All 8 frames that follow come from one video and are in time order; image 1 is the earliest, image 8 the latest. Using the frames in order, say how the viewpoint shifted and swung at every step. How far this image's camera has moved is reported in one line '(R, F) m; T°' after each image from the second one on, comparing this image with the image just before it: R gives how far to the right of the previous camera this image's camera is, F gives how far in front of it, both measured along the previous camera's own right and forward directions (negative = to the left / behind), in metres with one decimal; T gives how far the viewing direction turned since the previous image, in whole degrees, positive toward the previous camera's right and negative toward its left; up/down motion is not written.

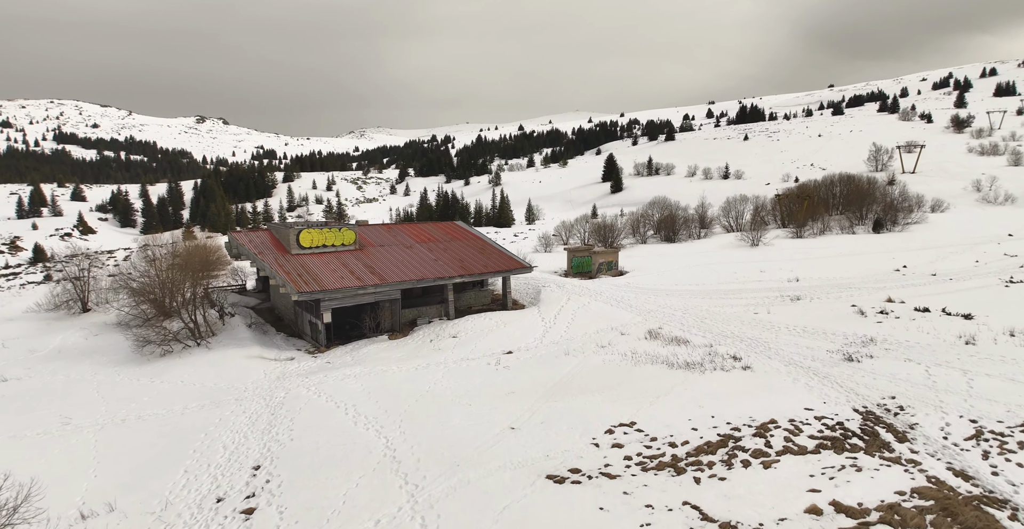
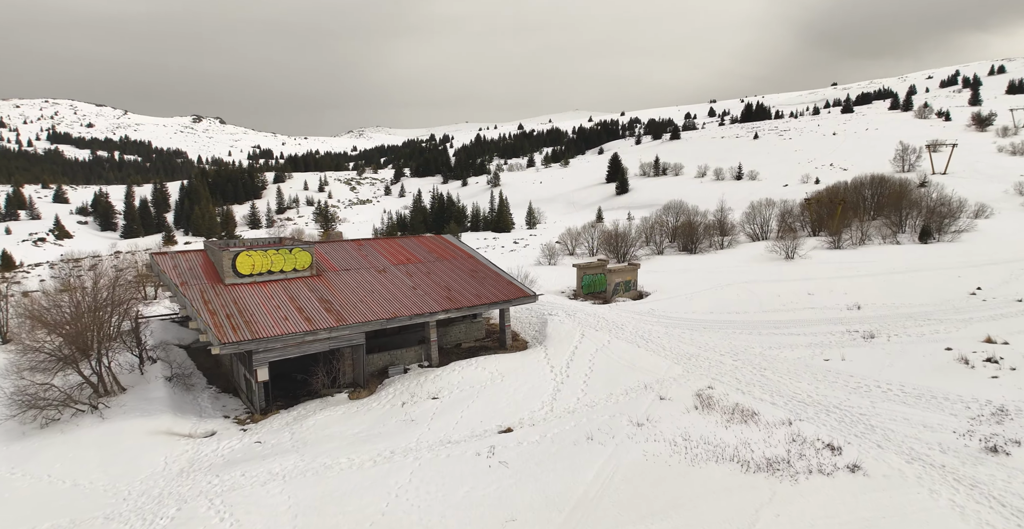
(0.0, +7.0) m; 0°
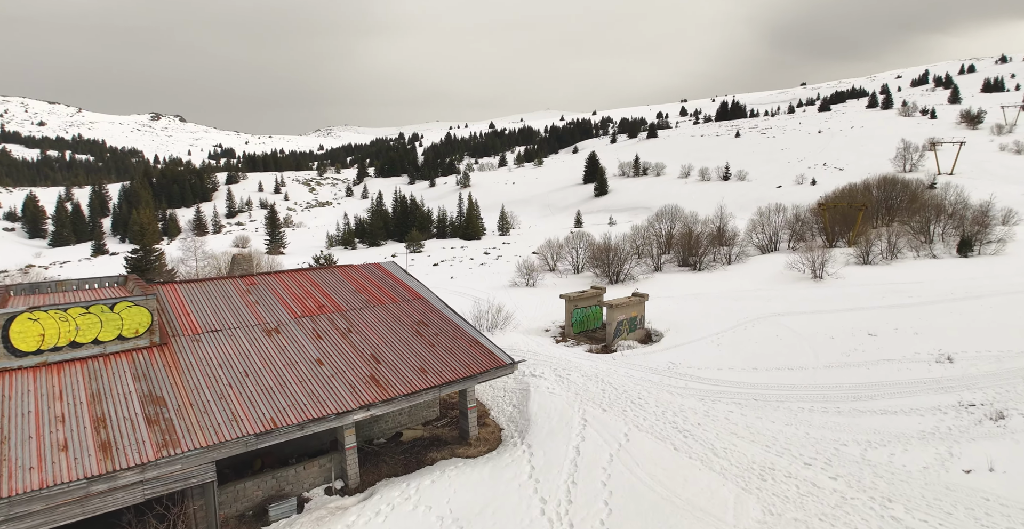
(+0.3, +9.2) m; +3°
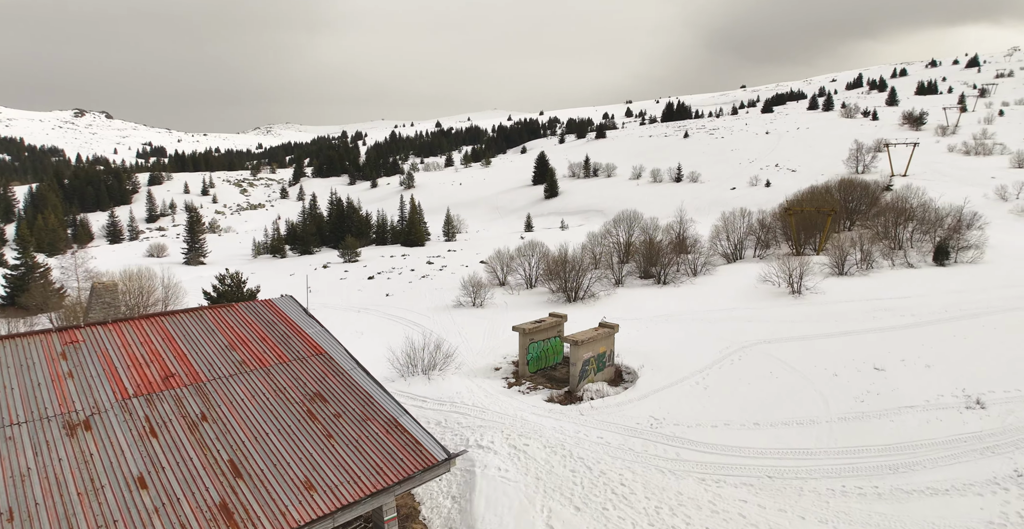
(+0.3, +5.3) m; +5°
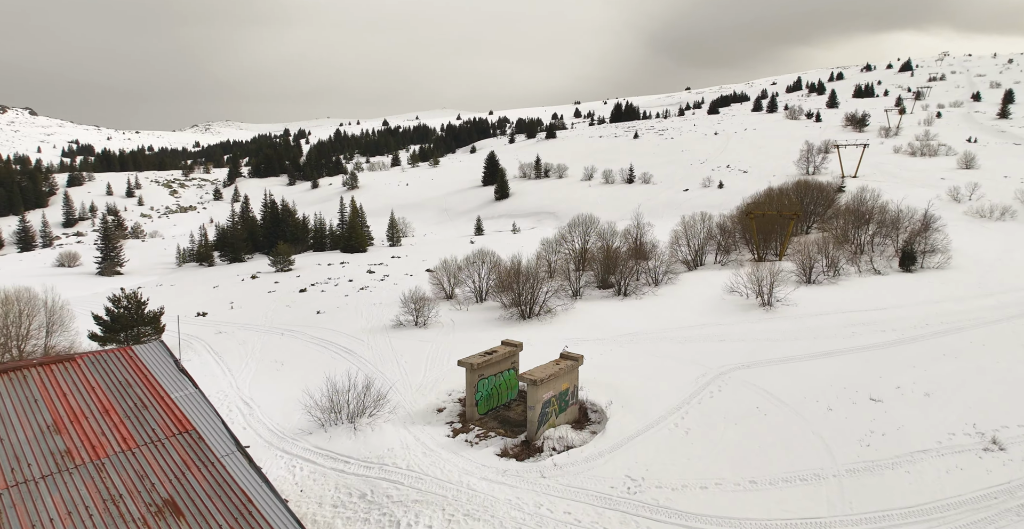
(+0.2, +3.8) m; +5°
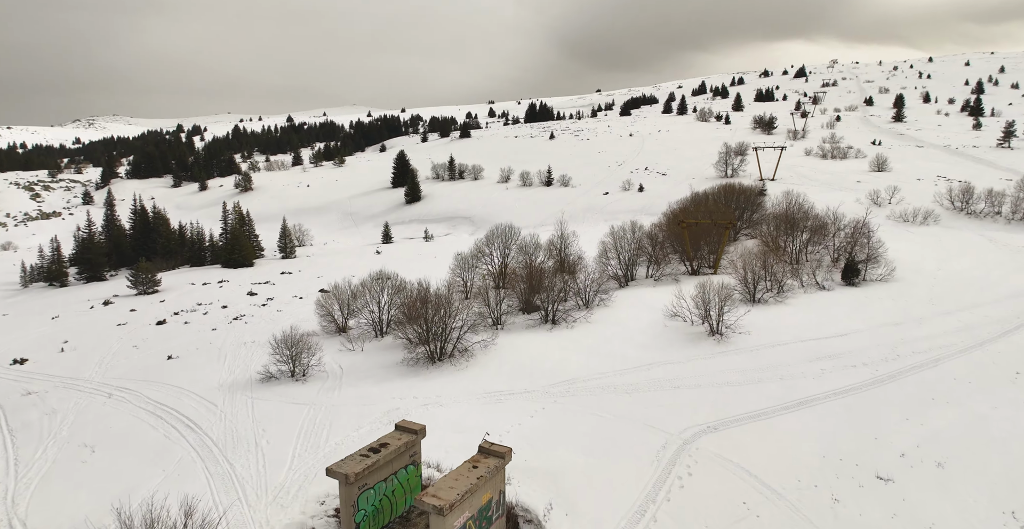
(+0.5, +5.9) m; +8°
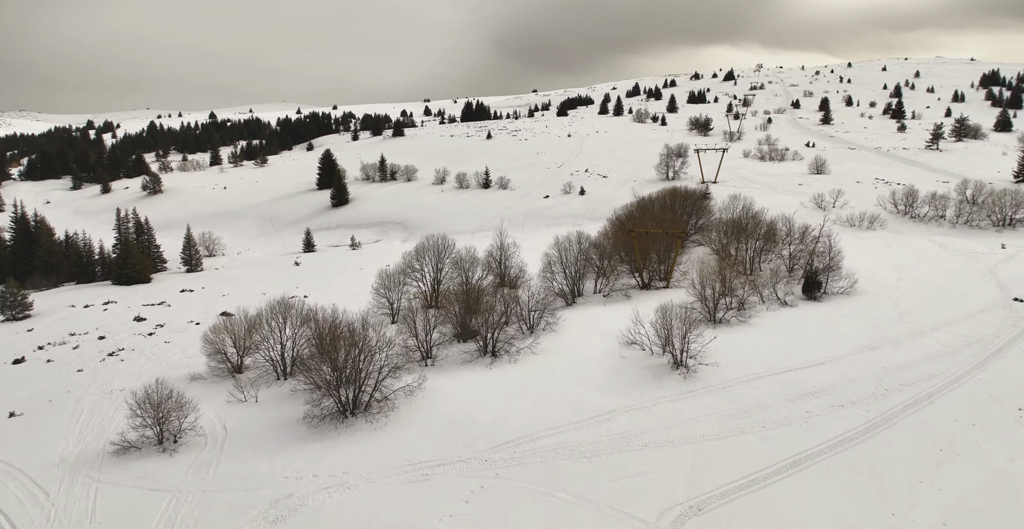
(+0.3, +4.4) m; +6°
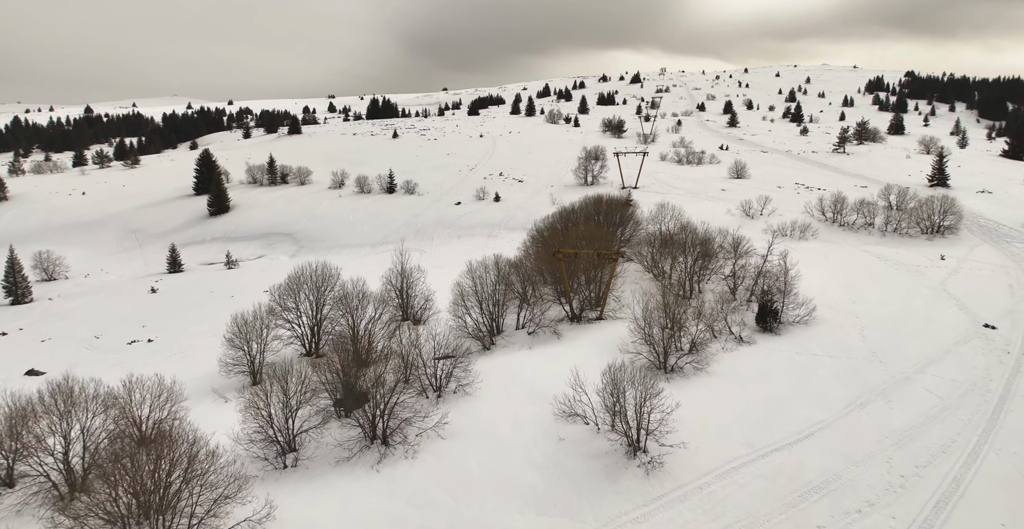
(+0.6, +6.6) m; +8°
